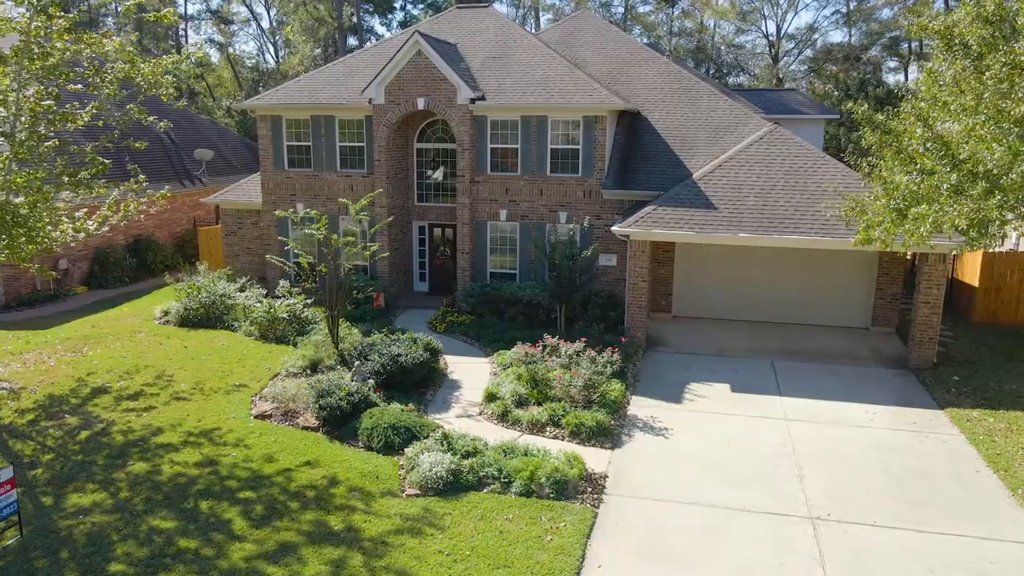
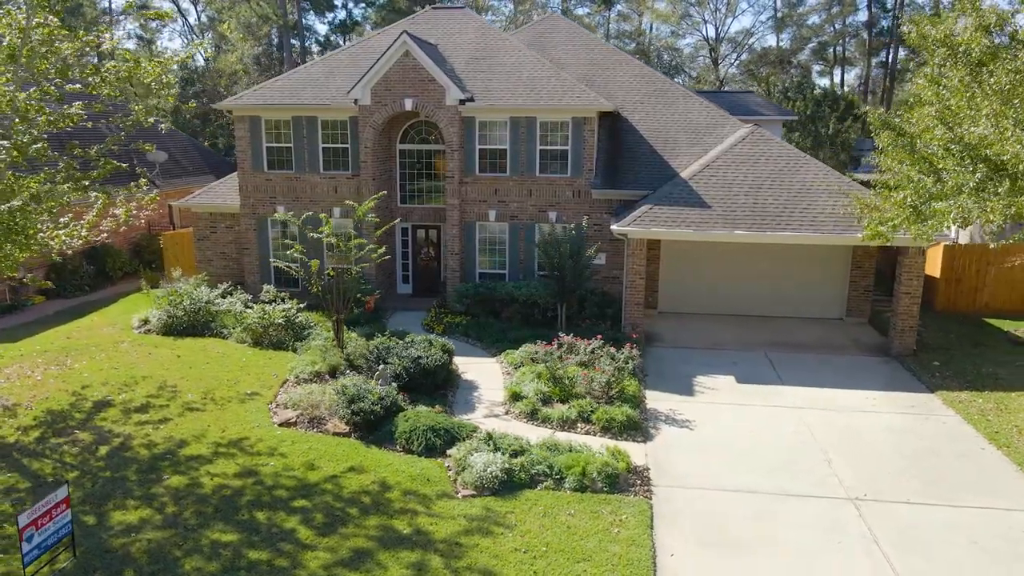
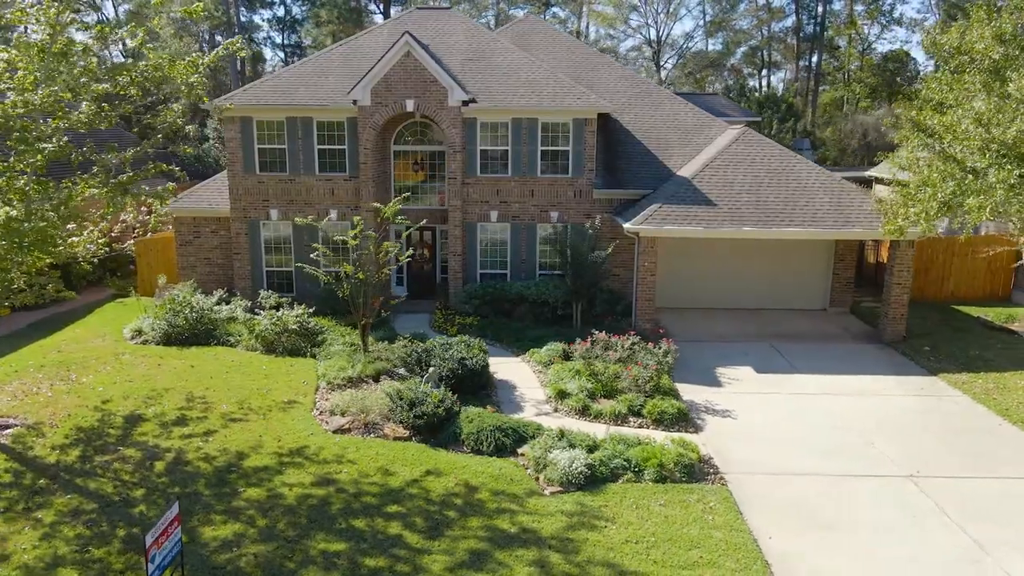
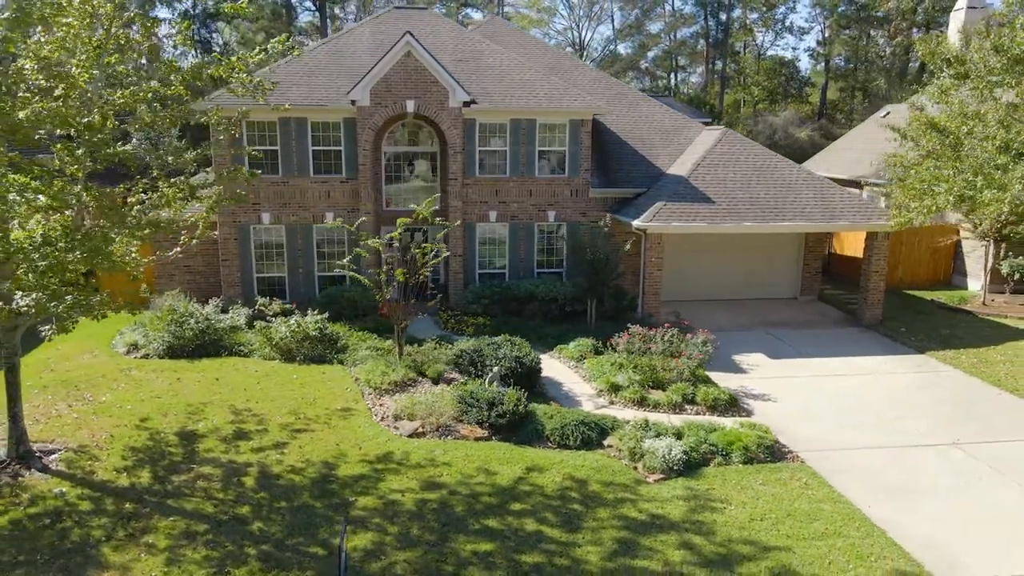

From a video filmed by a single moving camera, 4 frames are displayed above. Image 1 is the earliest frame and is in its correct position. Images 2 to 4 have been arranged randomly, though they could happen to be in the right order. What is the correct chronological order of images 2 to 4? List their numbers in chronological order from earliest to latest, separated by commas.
2, 3, 4
